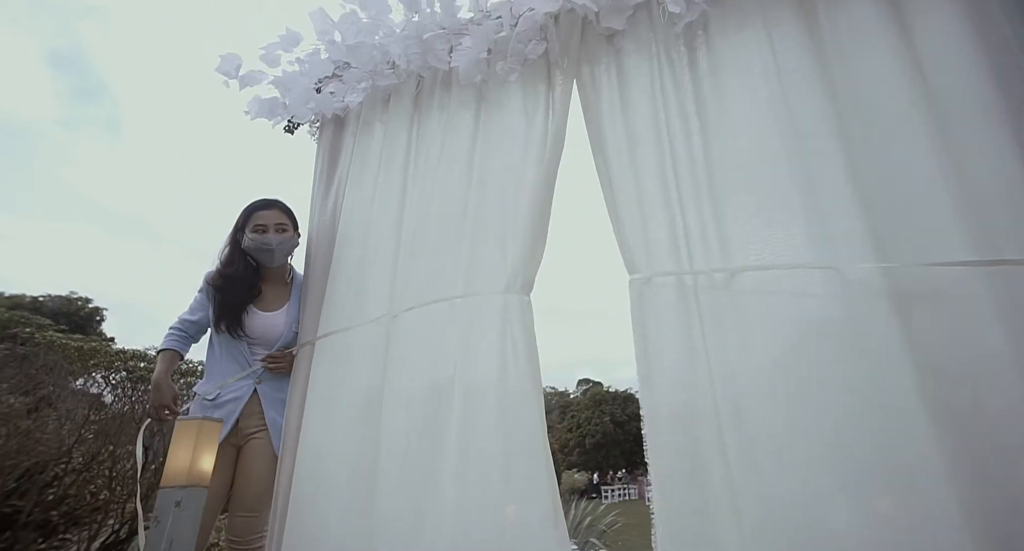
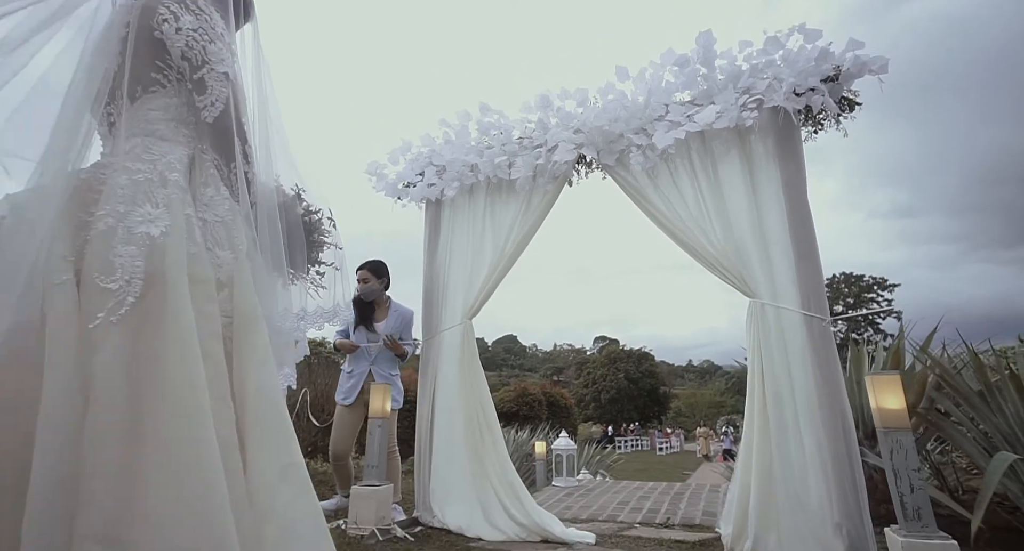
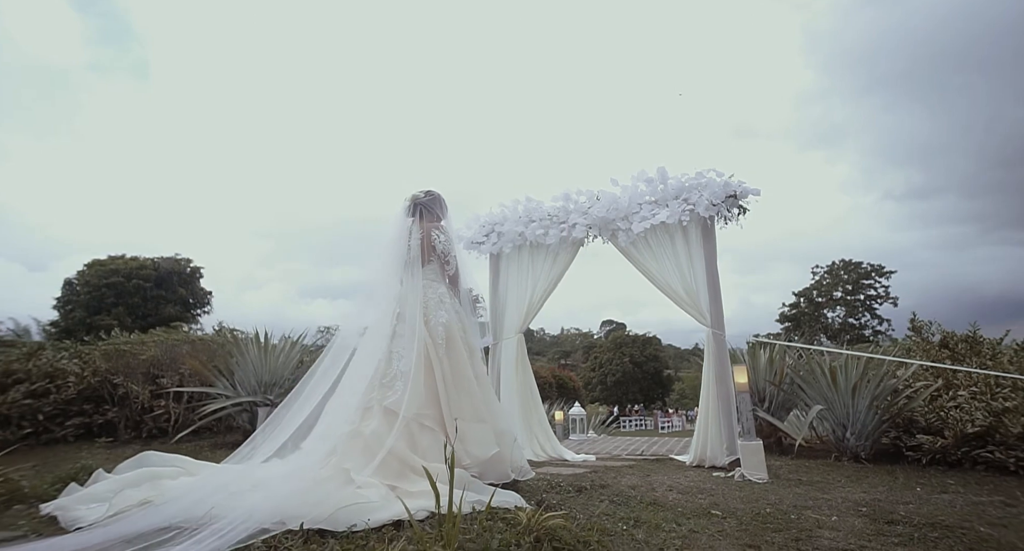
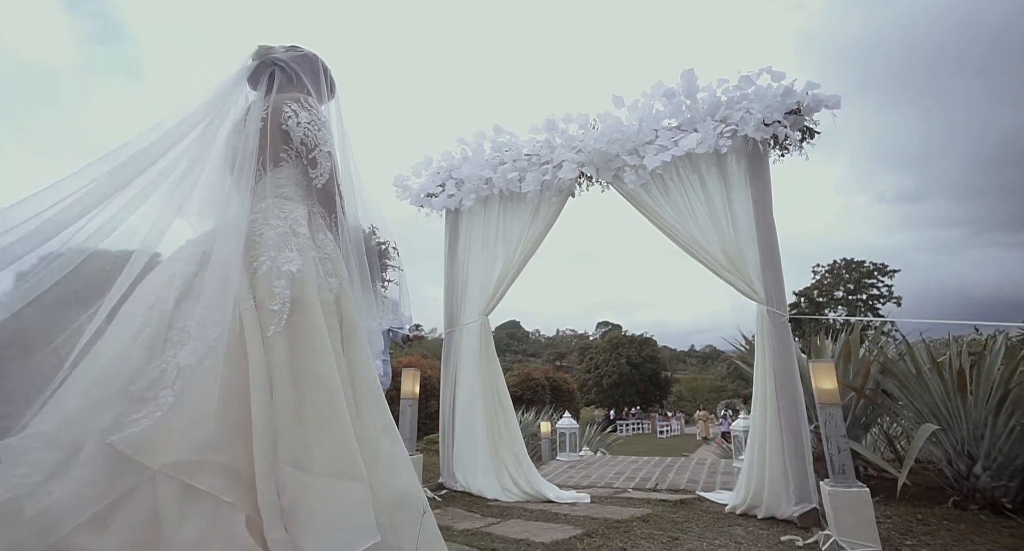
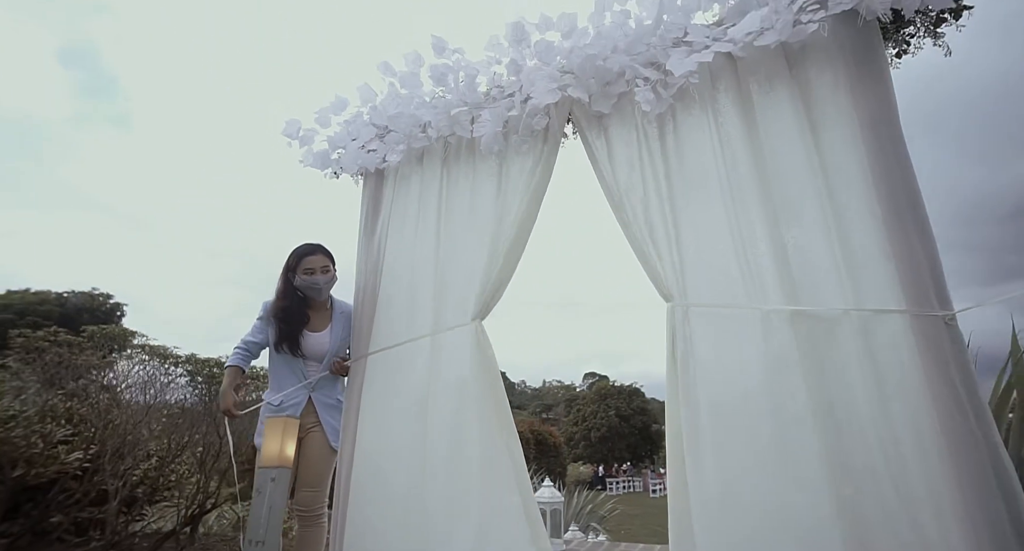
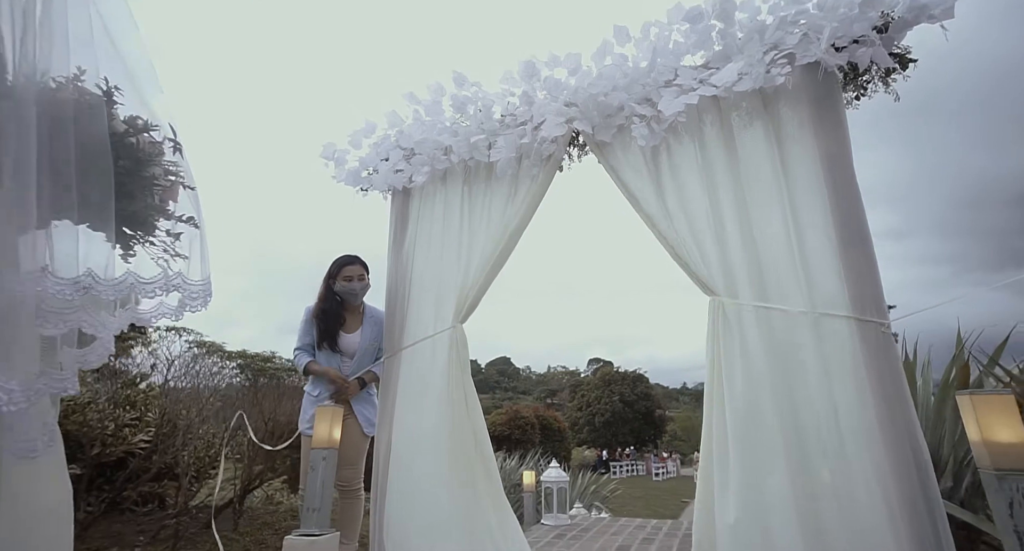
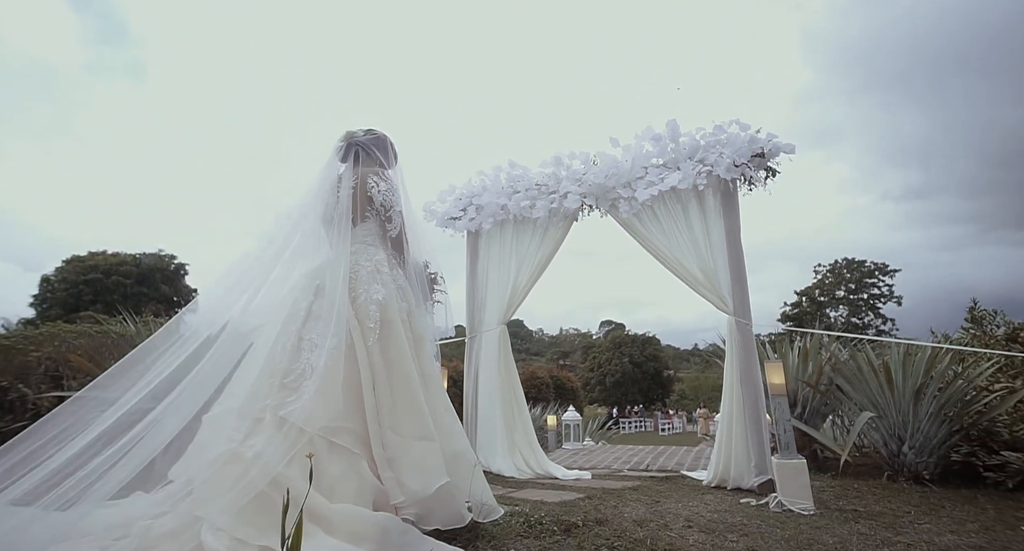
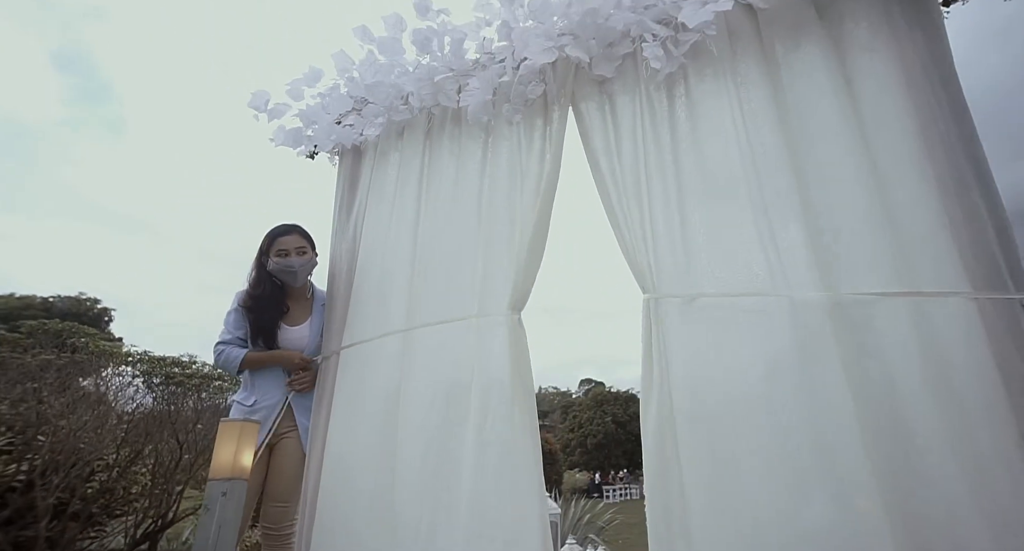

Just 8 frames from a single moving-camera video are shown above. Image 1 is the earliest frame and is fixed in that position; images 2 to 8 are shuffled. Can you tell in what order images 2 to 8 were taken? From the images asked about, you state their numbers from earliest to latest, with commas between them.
8, 5, 6, 2, 4, 7, 3
